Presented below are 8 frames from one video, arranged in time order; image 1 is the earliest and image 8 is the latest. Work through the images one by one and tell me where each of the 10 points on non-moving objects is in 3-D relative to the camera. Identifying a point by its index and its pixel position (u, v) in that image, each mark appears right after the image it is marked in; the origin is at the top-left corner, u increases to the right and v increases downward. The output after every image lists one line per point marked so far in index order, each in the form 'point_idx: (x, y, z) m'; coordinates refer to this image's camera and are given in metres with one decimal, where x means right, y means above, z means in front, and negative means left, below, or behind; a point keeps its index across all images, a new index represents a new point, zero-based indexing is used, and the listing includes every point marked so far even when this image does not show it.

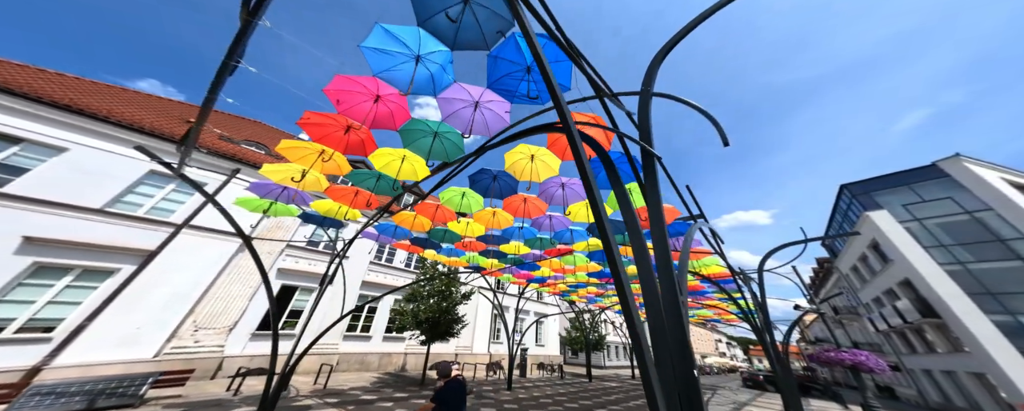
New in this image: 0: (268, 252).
0: (-12.2, -2.5, +12.2) m
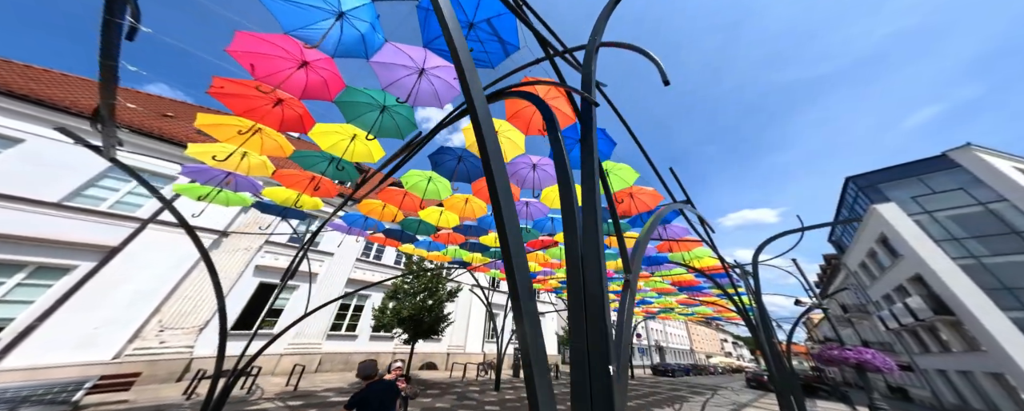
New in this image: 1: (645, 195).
0: (-13.0, -2.2, +11.8) m
1: (+4.0, +0.4, +7.5) m
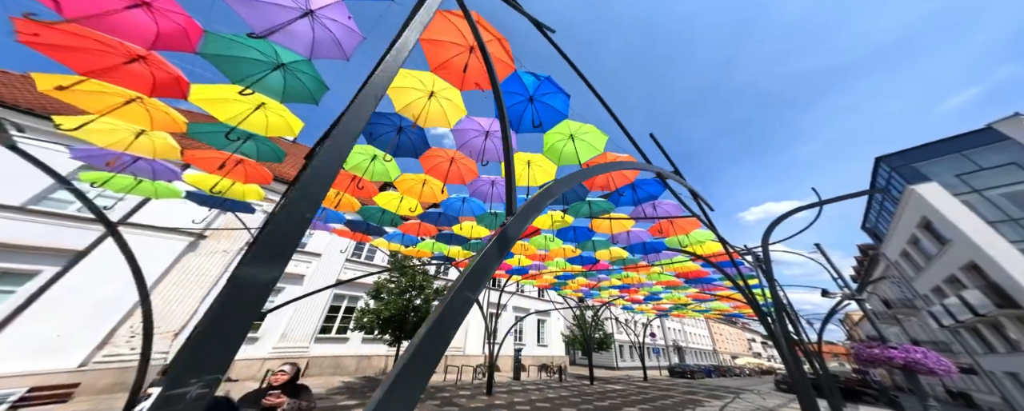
0: (-13.8, -2.2, +11.5) m
1: (+2.9, +1.0, +6.4) m
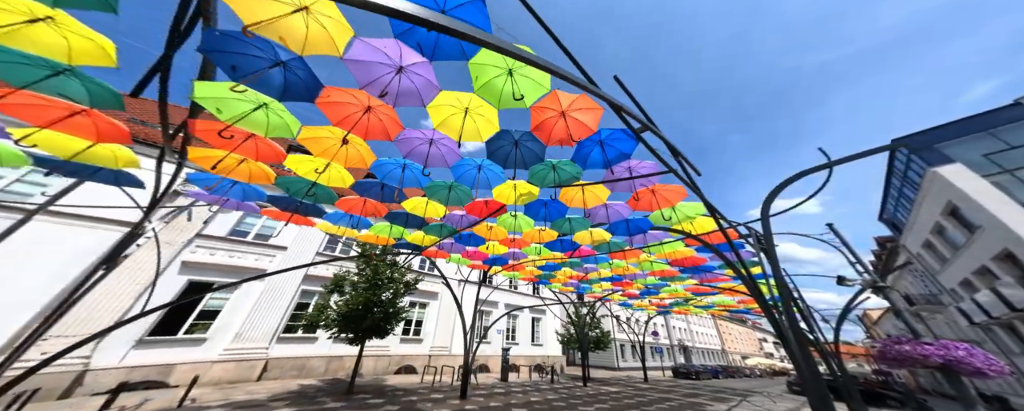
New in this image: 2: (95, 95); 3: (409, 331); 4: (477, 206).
0: (-15.1, -1.6, +10.5) m
1: (+1.4, +1.9, +5.1) m
2: (-6.7, +1.8, +3.9) m
3: (-7.5, -9.4, +17.9) m
4: (-0.9, 0.0, +7.8) m
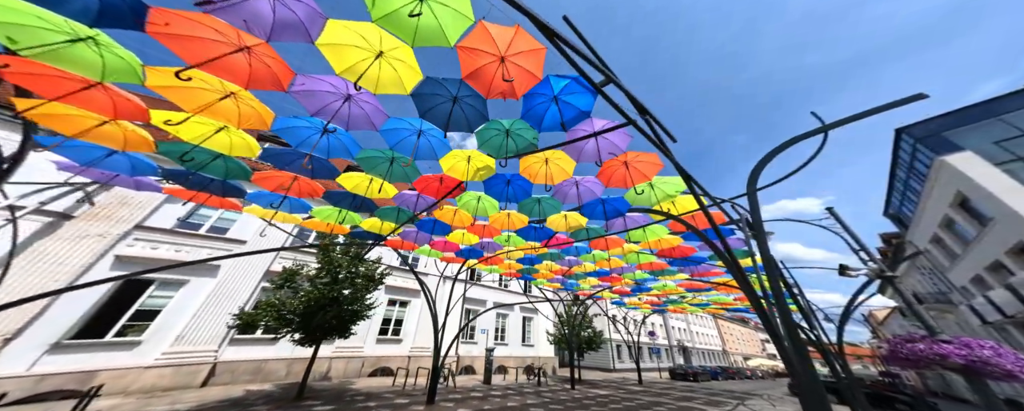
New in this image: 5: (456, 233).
0: (-16.4, -1.0, +9.6) m
1: (+0.1, +2.6, +4.2) m
2: (-8.0, +2.4, +3.0) m
3: (-8.7, -8.8, +16.9) m
4: (-2.2, +0.6, +6.9) m
5: (-2.3, -1.1, +9.9) m
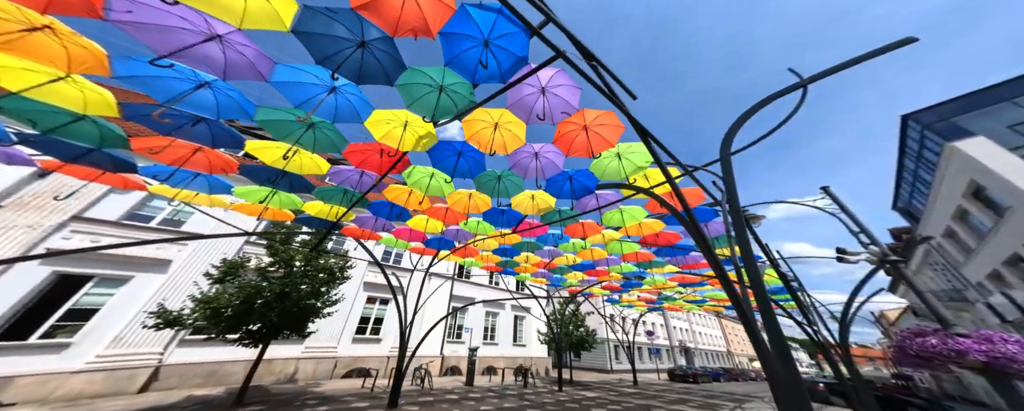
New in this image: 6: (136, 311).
0: (-17.6, -0.6, +8.9) m
1: (-1.2, +3.2, +3.4) m
2: (-9.4, +3.0, +2.2) m
3: (-9.8, -8.3, +16.2) m
4: (-3.5, +1.2, +6.1) m
5: (-3.6, -0.6, +9.1) m
6: (-14.4, -3.9, +9.3) m
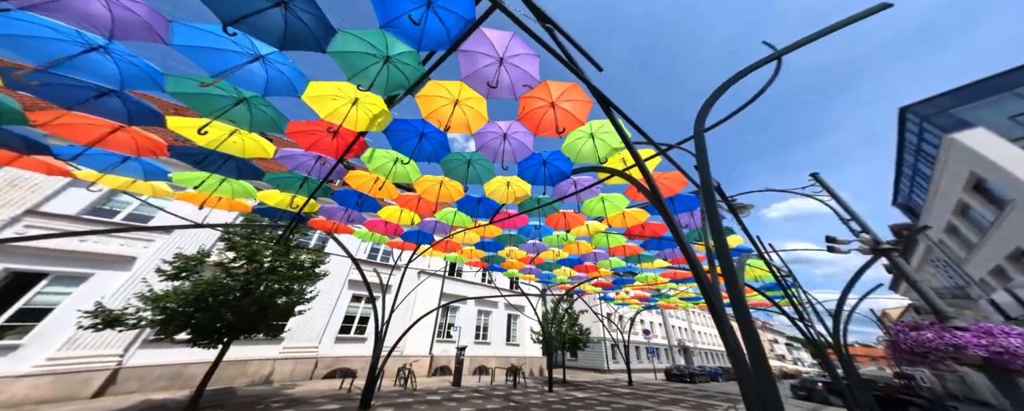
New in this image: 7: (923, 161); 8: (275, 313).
0: (-18.5, -0.3, +8.5) m
1: (-2.1, +3.5, +2.9) m
2: (-10.3, +3.3, +1.8) m
3: (-10.6, -8.0, +15.7) m
4: (-4.4, +1.5, +5.6) m
5: (-4.5, -0.3, +8.7) m
6: (-15.3, -3.7, +8.9) m
7: (+33.7, +3.8, +19.8) m
8: (-8.6, -3.8, +8.8) m
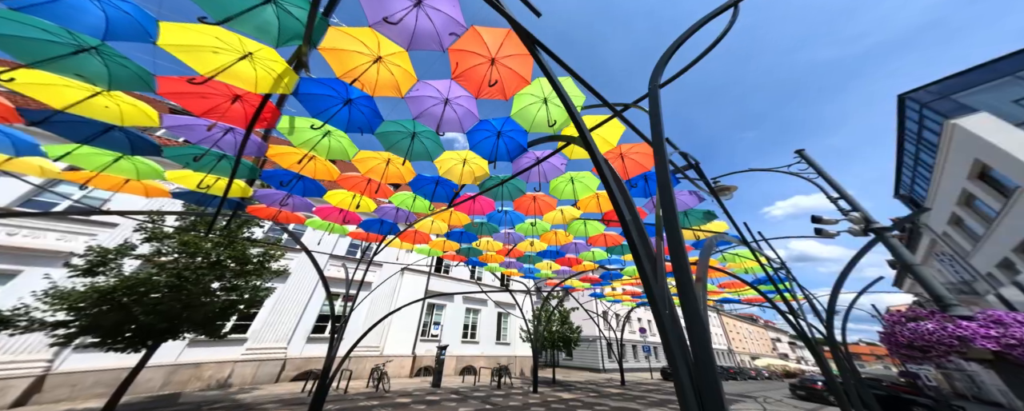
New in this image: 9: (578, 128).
0: (-19.8, 0.0, +7.8) m
1: (-3.5, +4.0, +2.1) m
2: (-11.6, +3.7, +1.1) m
3: (-11.8, -7.6, +15.0) m
4: (-5.7, +1.9, +4.9) m
5: (-5.8, +0.2, +7.9) m
6: (-16.5, -3.3, +8.2) m
7: (+32.4, +4.6, +18.9) m
8: (-9.9, -3.4, +8.1) m
9: (+1.1, +0.5, +3.2) m
